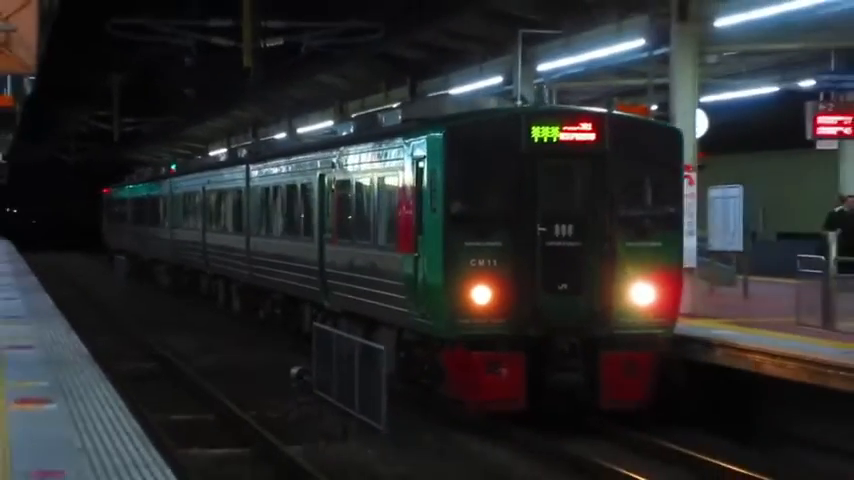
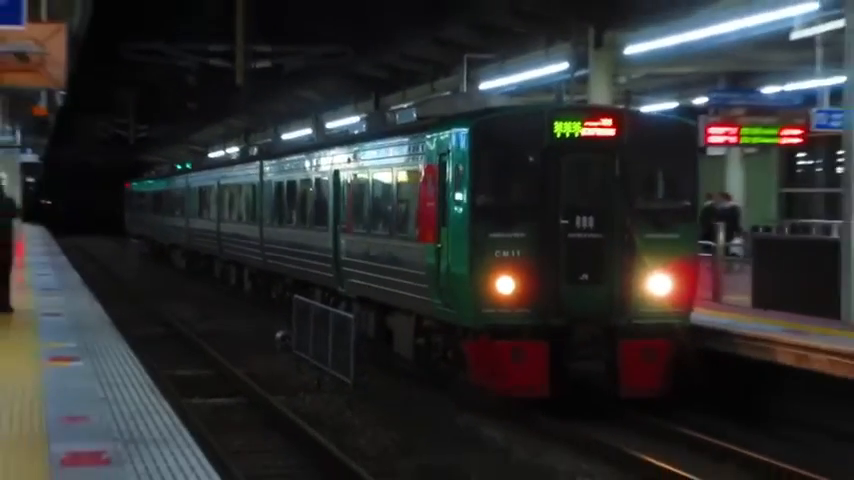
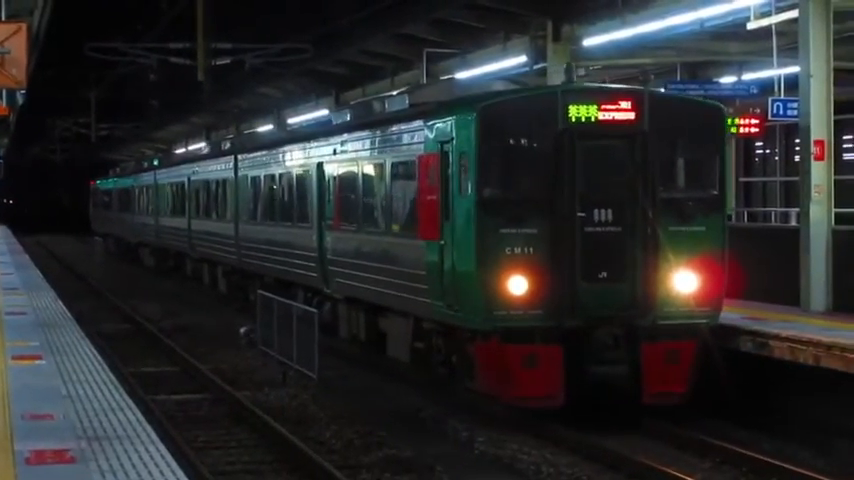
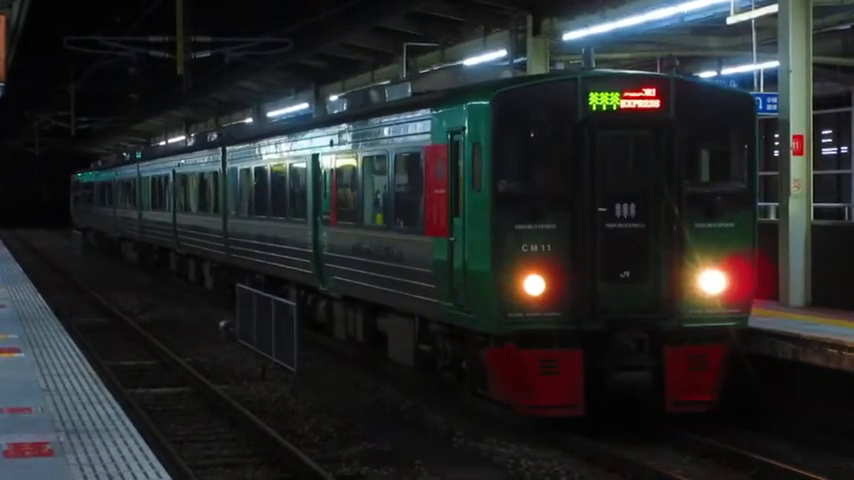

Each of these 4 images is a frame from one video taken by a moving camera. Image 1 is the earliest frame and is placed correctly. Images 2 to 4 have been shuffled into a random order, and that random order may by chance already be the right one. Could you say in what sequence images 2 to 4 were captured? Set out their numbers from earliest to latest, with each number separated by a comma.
2, 3, 4
